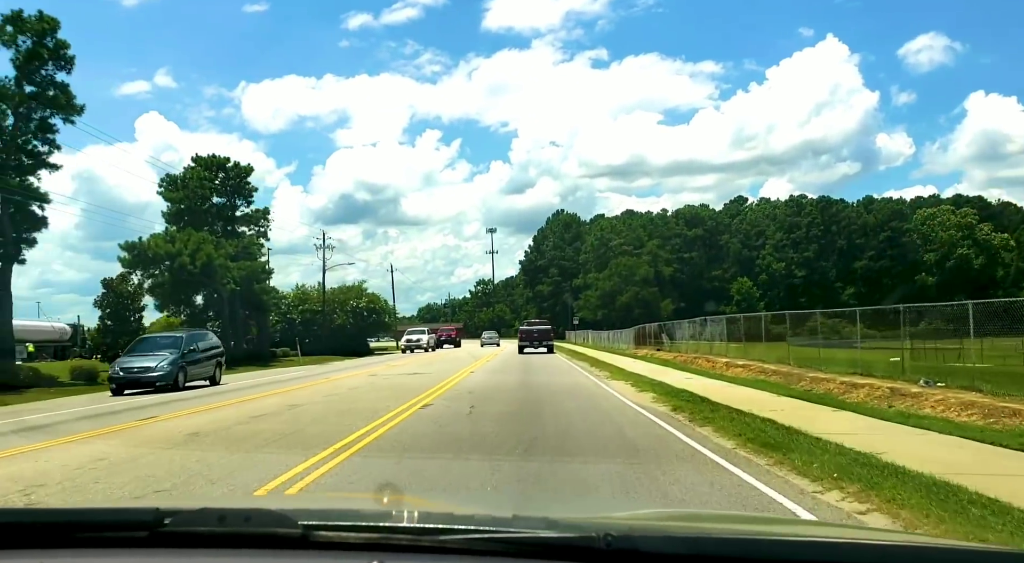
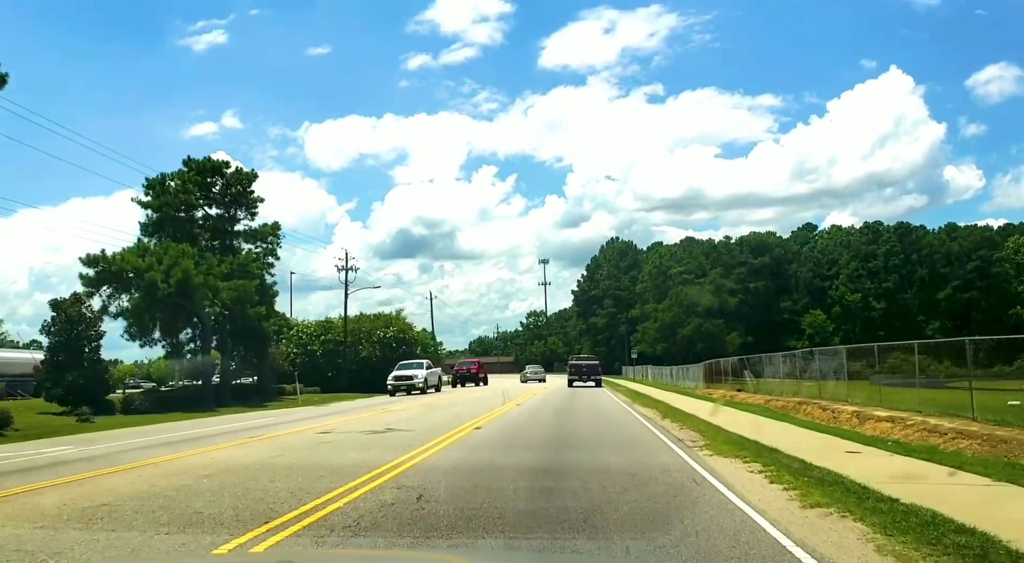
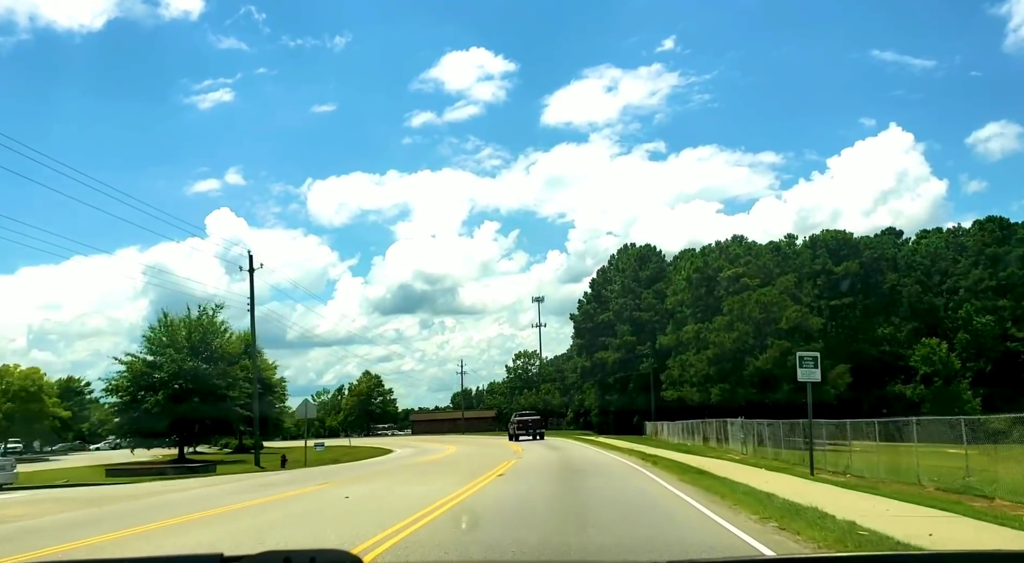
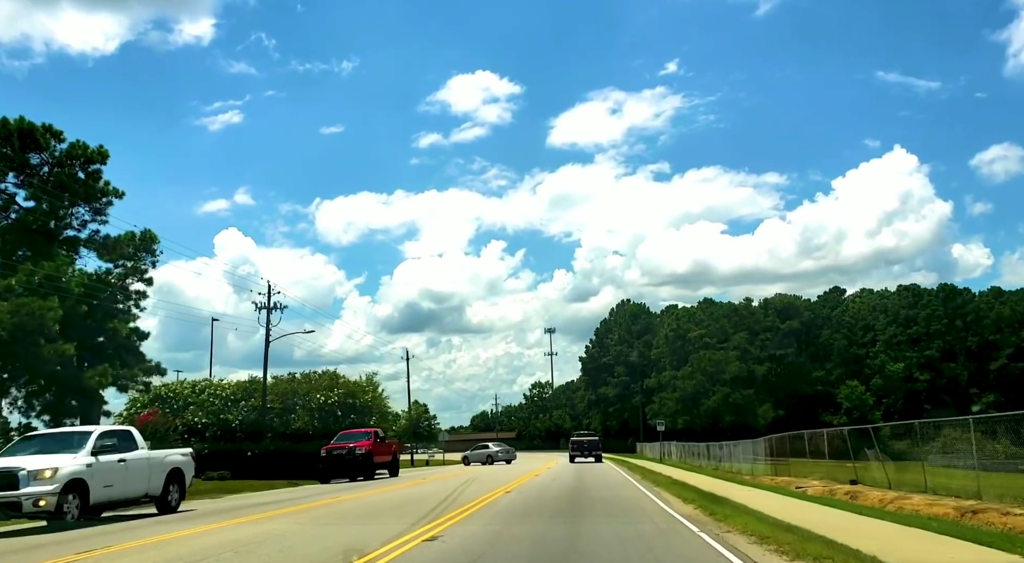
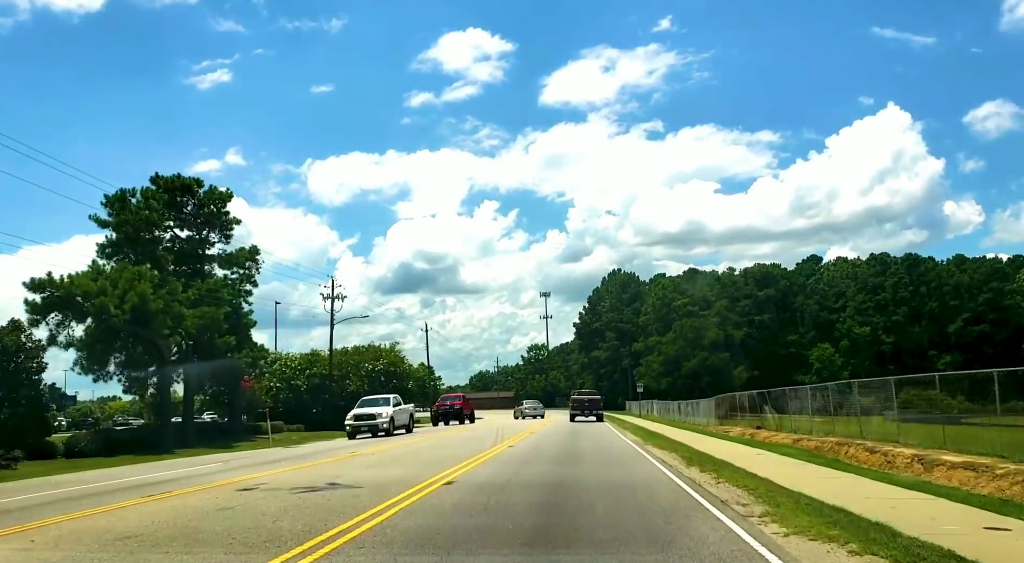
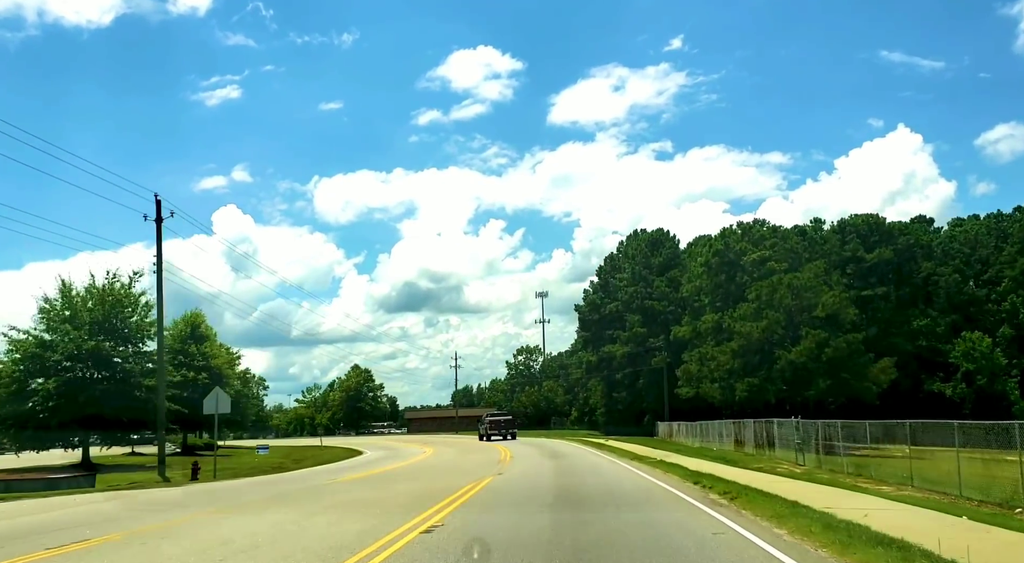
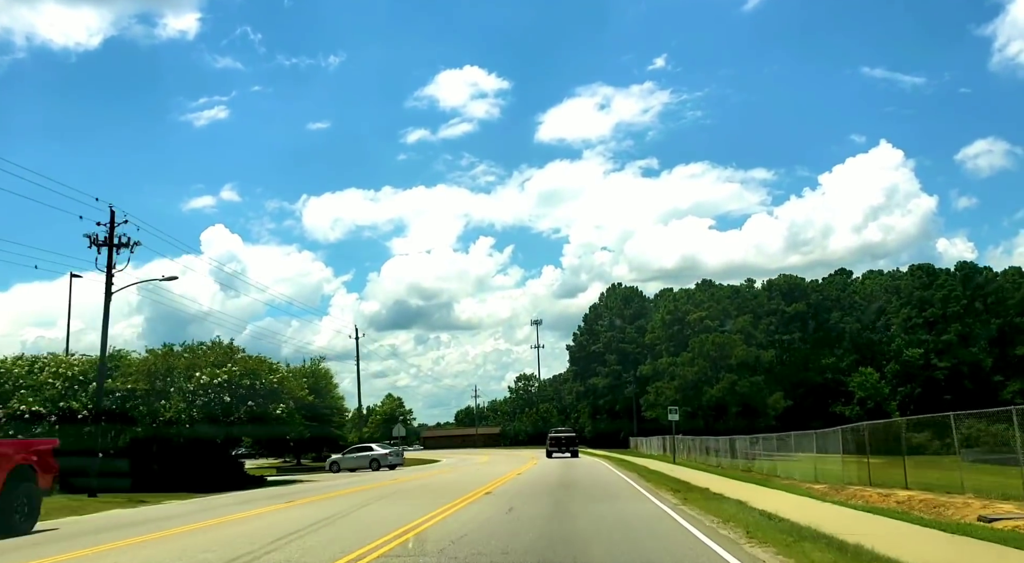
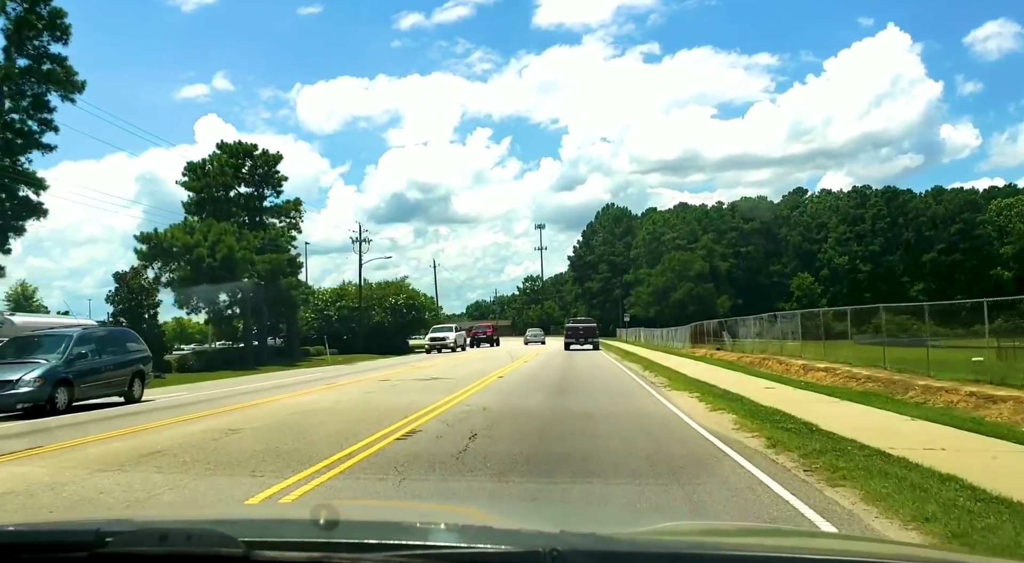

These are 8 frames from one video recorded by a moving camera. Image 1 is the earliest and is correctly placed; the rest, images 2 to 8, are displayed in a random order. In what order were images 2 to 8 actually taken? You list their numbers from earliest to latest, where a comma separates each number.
8, 2, 5, 4, 7, 3, 6
